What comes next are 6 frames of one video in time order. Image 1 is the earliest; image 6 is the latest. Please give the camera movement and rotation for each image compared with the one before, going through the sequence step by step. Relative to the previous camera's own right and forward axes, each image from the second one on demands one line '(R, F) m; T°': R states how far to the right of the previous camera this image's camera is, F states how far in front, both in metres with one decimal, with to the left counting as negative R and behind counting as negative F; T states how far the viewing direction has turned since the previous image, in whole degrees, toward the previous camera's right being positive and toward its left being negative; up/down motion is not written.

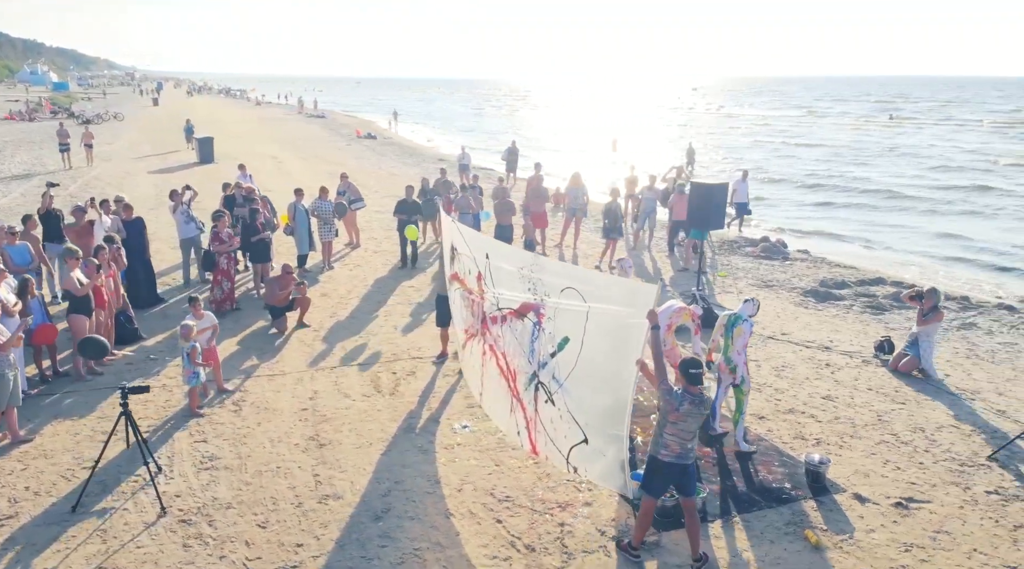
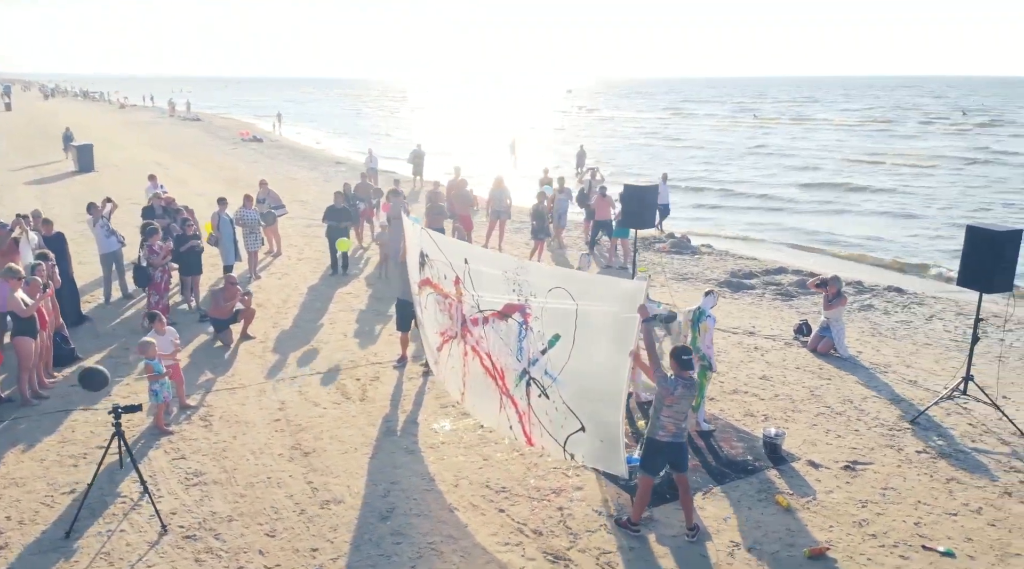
(-0.8, -0.3) m; +9°
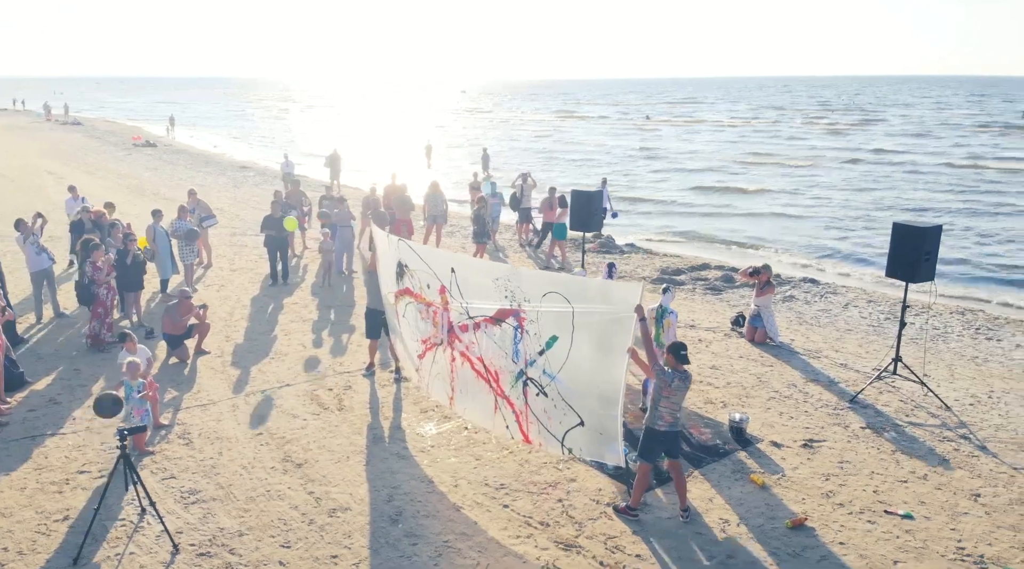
(-0.8, -0.3) m; +7°
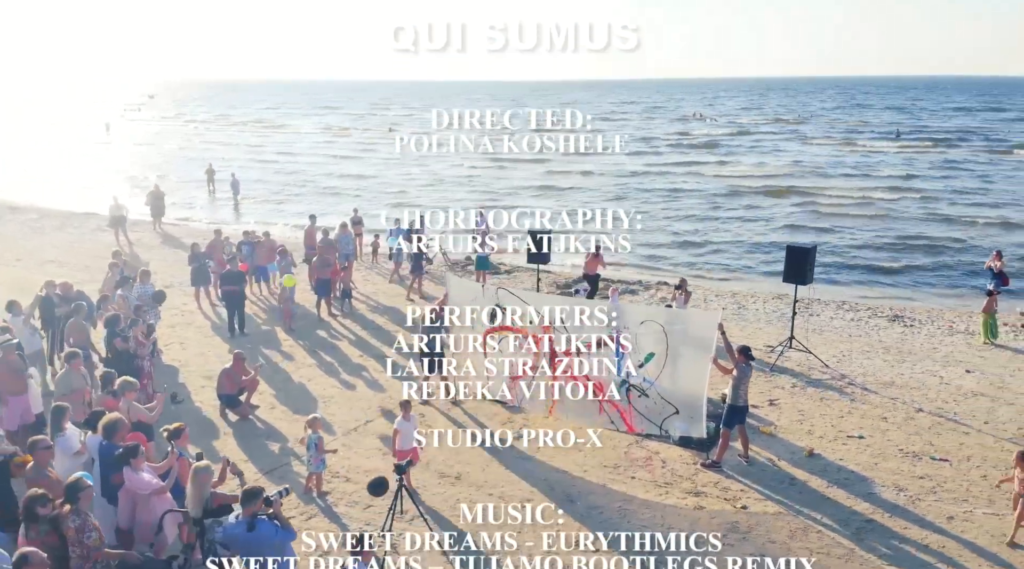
(-4.3, -1.5) m; +21°
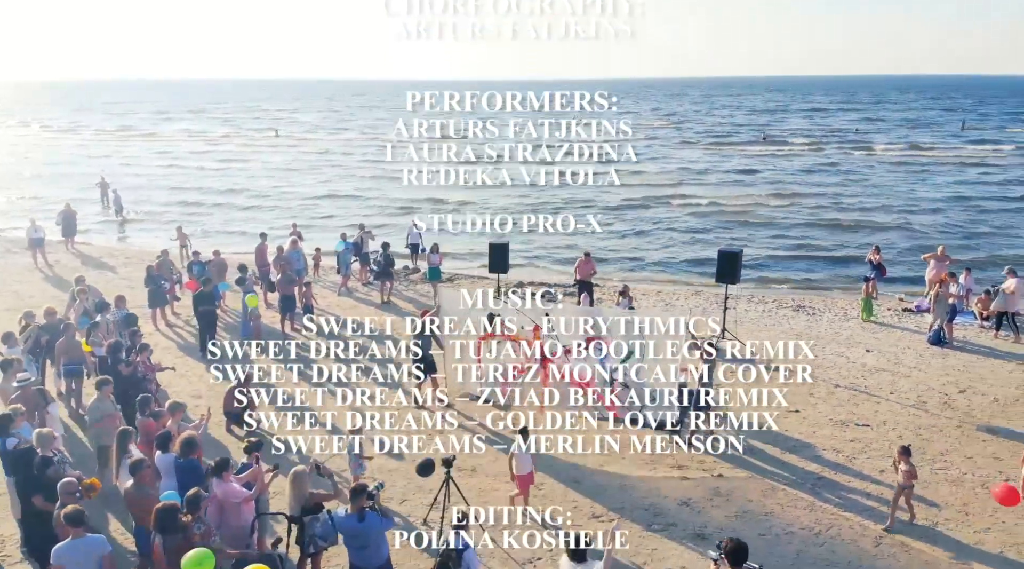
(-1.6, -1.1) m; +9°
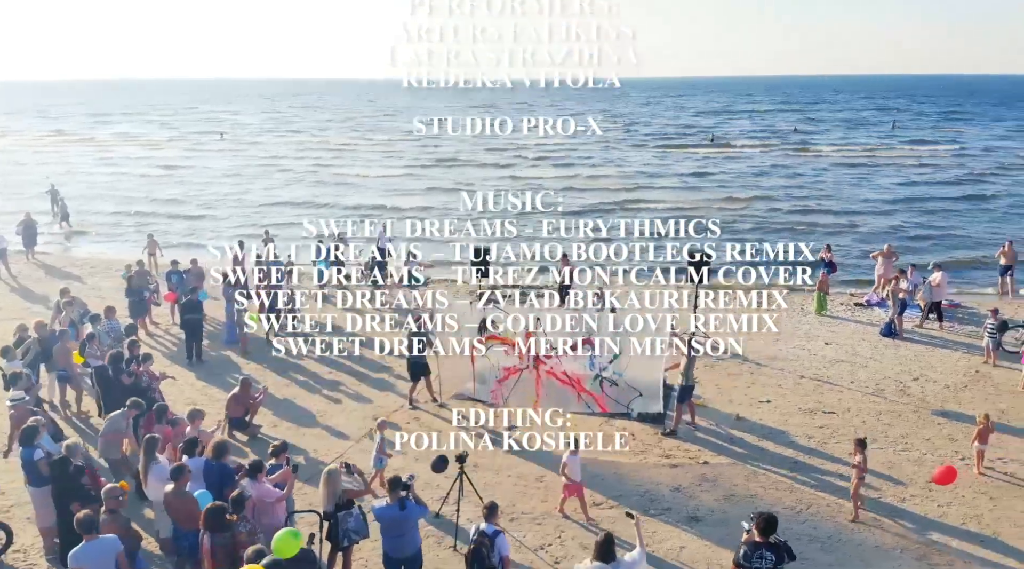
(-0.7, -0.6) m; +4°
